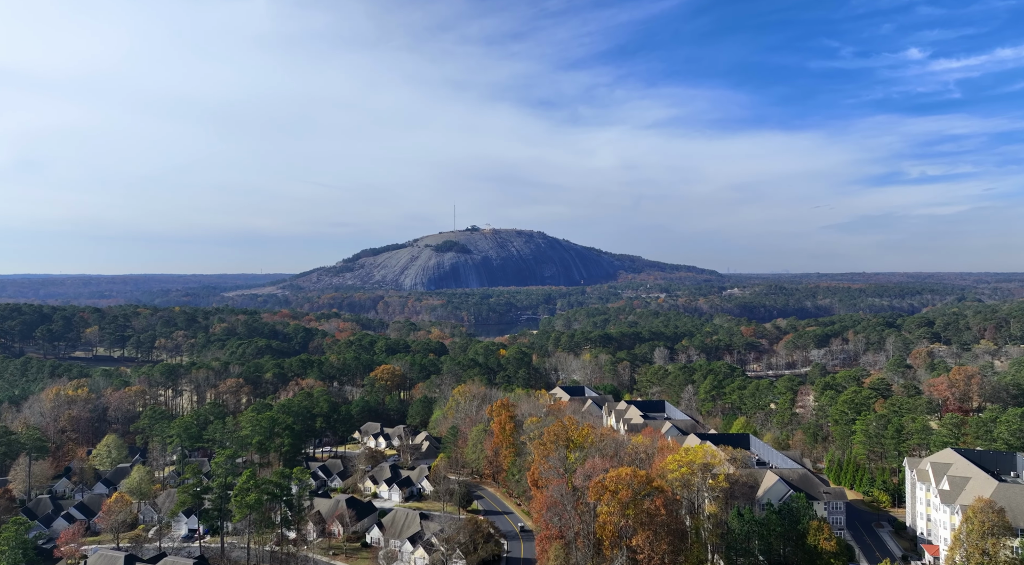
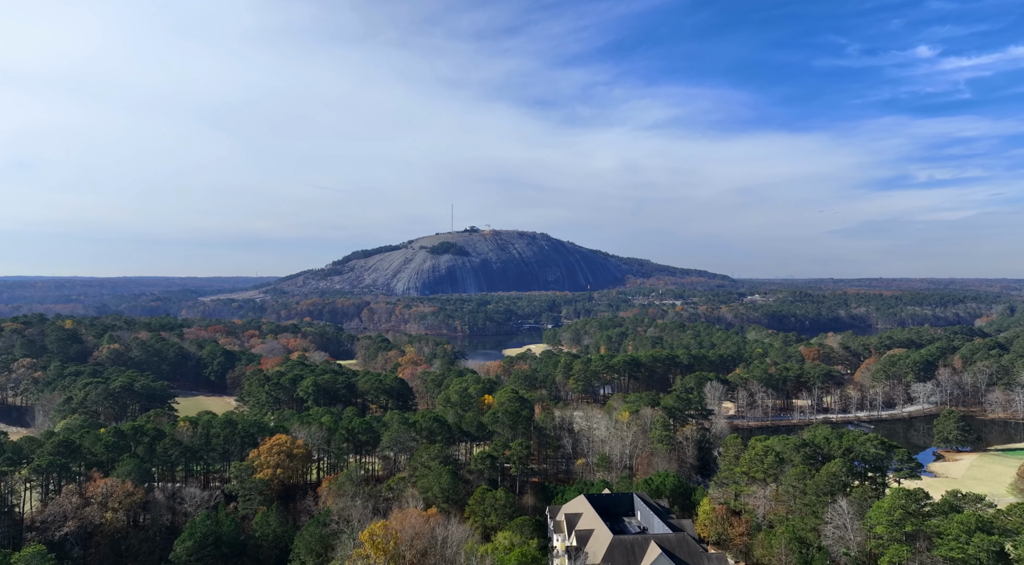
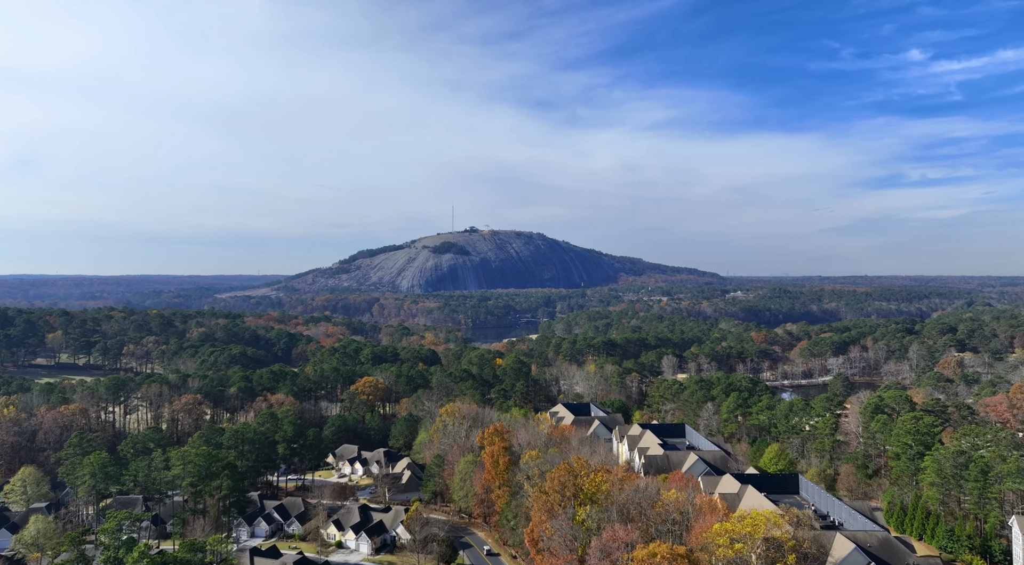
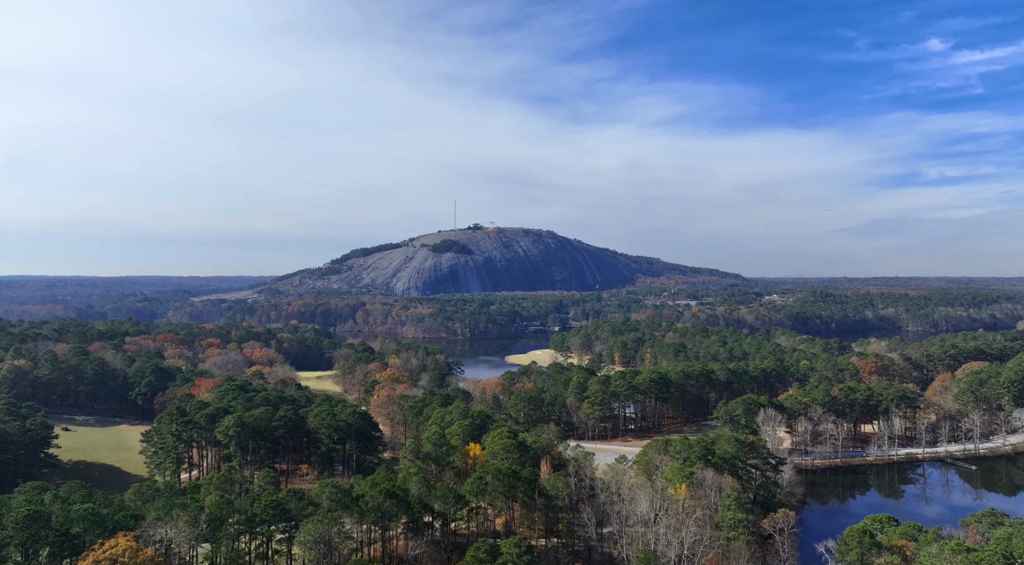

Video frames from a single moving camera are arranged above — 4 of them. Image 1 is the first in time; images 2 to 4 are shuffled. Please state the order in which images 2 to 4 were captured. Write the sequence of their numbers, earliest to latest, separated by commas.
3, 2, 4
